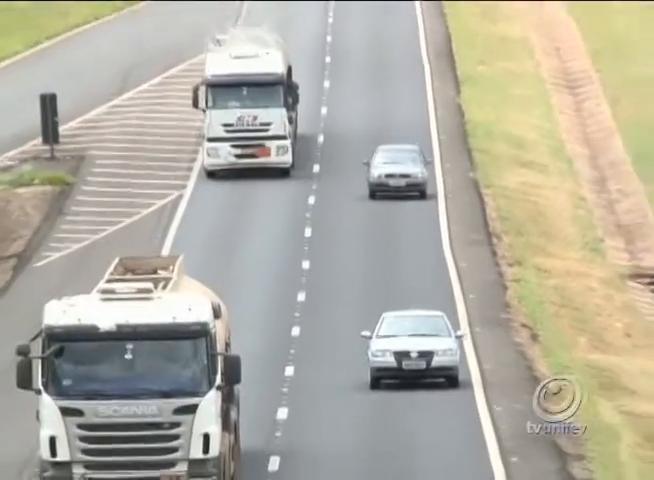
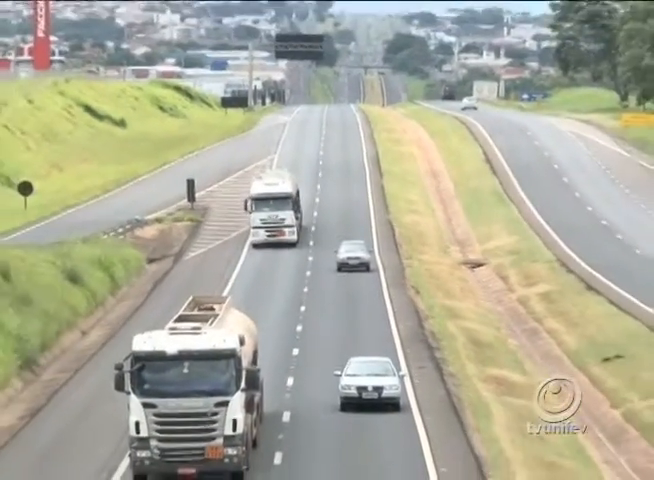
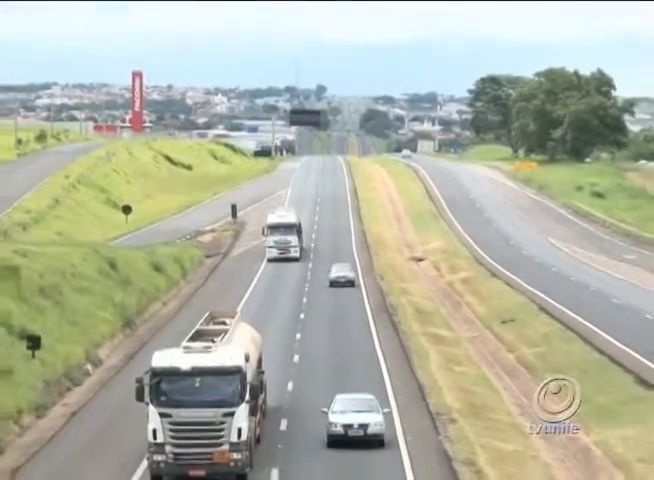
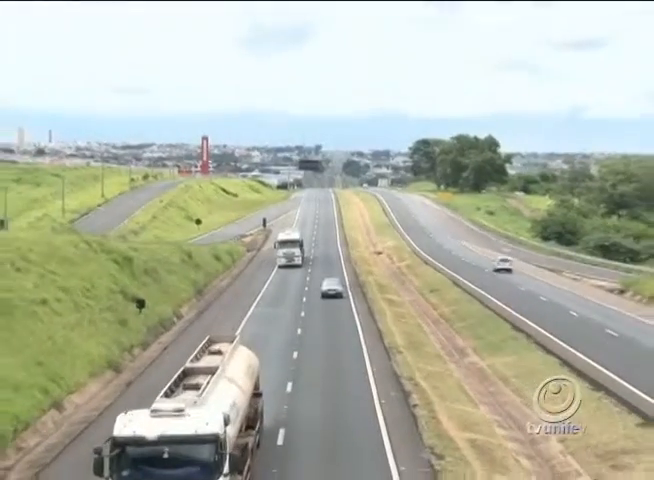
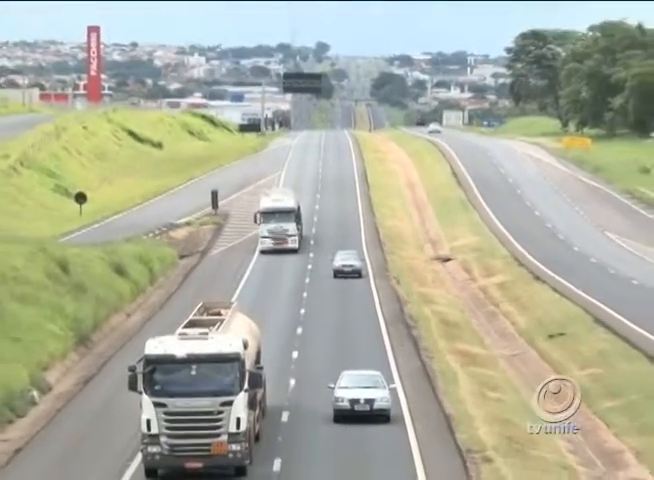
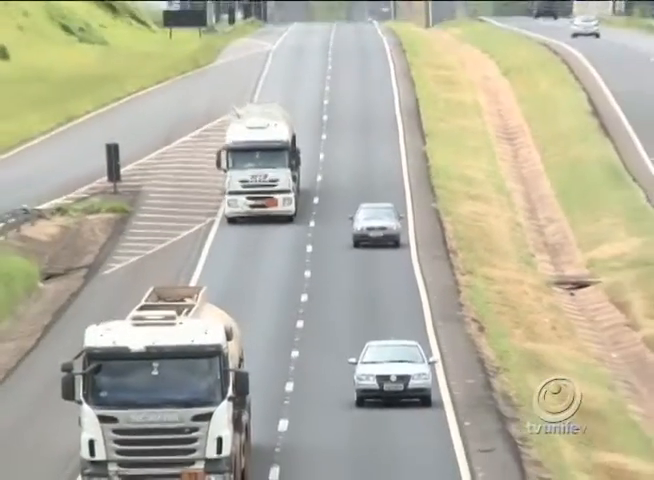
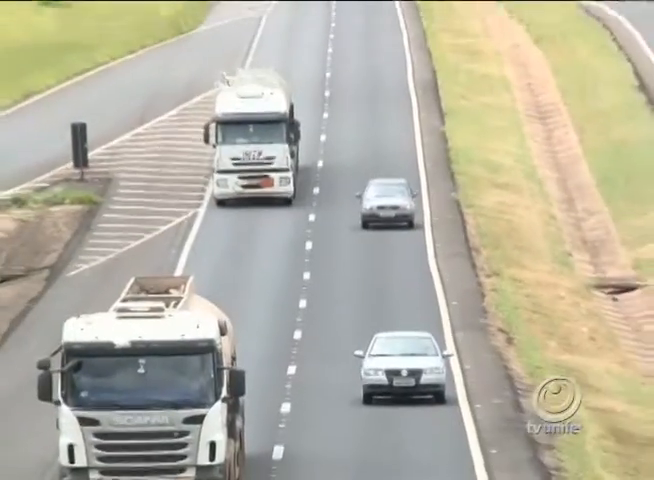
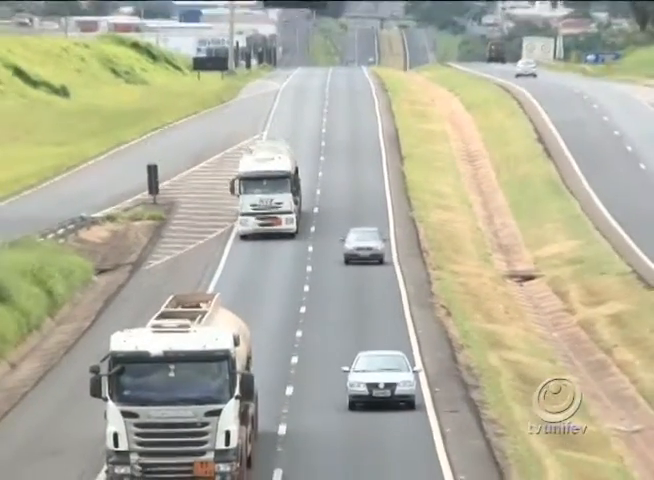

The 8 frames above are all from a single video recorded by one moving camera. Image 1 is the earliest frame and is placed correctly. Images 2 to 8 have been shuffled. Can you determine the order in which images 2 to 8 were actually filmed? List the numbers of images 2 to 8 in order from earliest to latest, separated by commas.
7, 6, 8, 2, 5, 3, 4
